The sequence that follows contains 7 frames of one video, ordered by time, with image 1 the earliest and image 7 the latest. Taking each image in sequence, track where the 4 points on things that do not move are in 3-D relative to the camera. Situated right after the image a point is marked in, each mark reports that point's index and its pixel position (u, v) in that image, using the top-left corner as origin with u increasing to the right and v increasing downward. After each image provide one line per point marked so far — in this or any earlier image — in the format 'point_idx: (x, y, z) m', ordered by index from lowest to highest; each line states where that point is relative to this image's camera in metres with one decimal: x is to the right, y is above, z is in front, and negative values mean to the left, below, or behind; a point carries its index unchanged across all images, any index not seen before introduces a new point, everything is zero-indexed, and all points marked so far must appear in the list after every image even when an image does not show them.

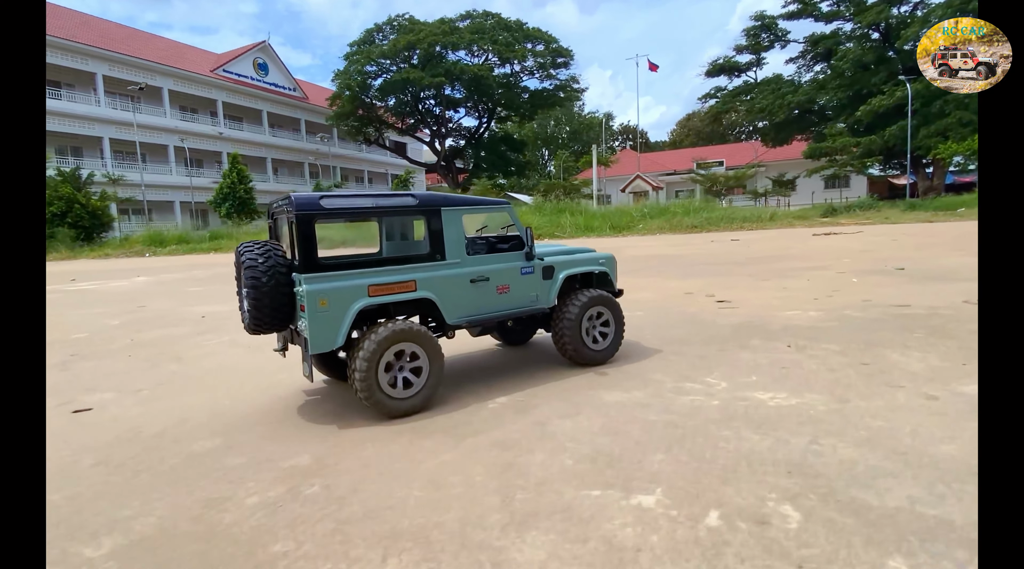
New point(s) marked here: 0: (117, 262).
0: (-11.1, +0.6, +16.3) m
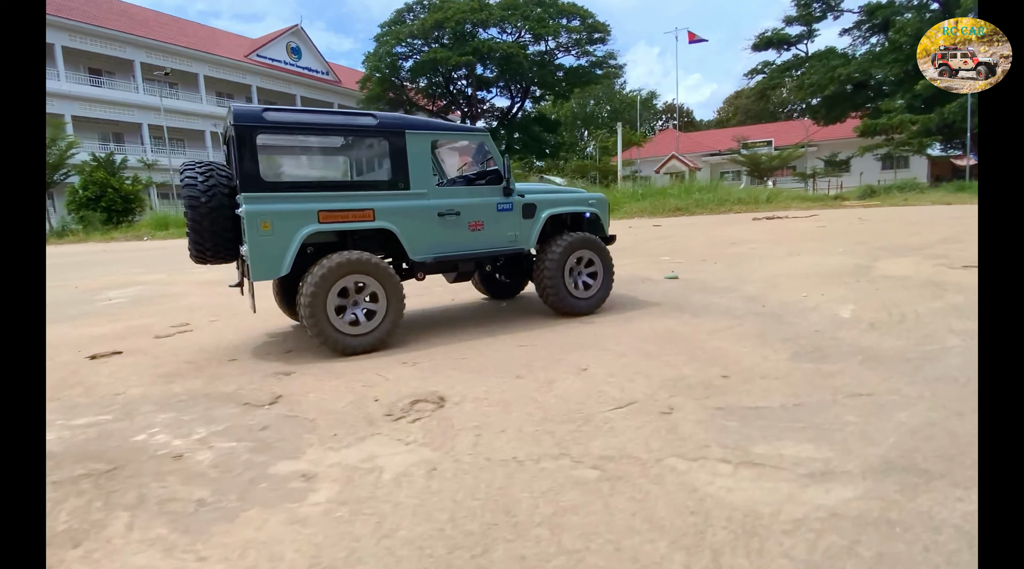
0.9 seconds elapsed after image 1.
0: (-10.7, +1.1, +16.5) m
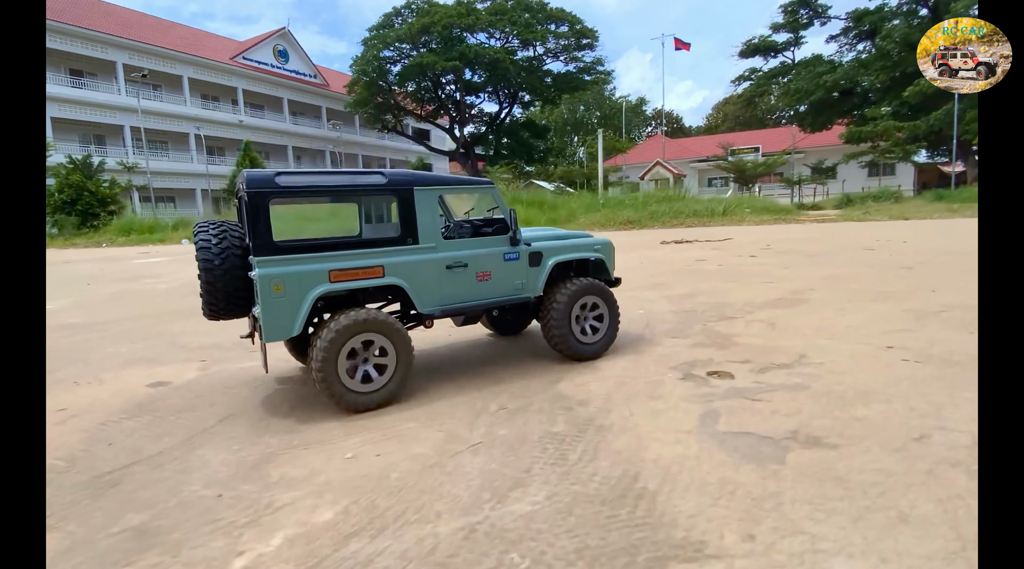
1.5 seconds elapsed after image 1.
0: (-11.0, +0.9, +16.1) m
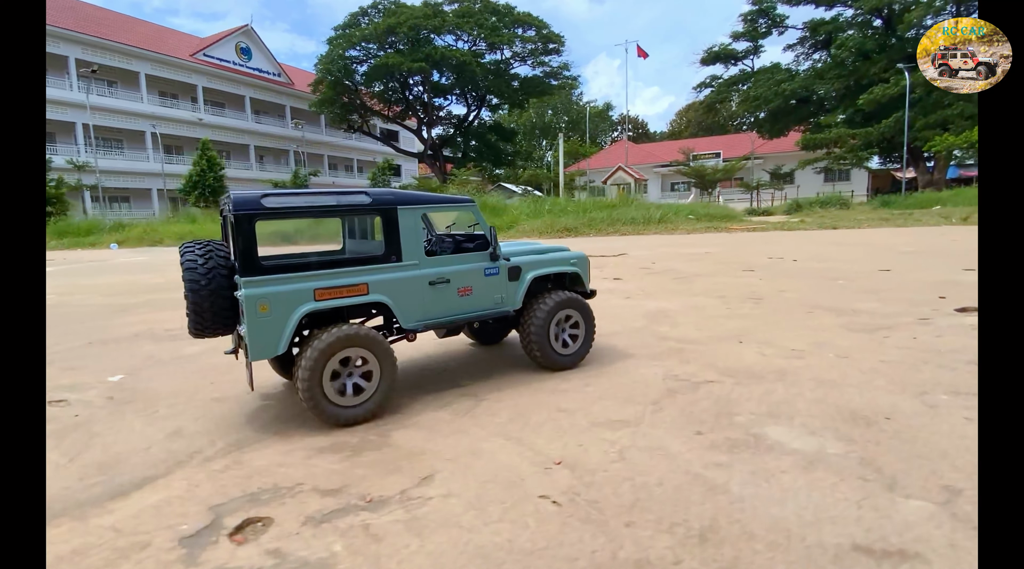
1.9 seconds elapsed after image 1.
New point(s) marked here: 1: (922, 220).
0: (-11.7, +0.8, +15.5) m
1: (+13.1, +2.0, +18.4) m
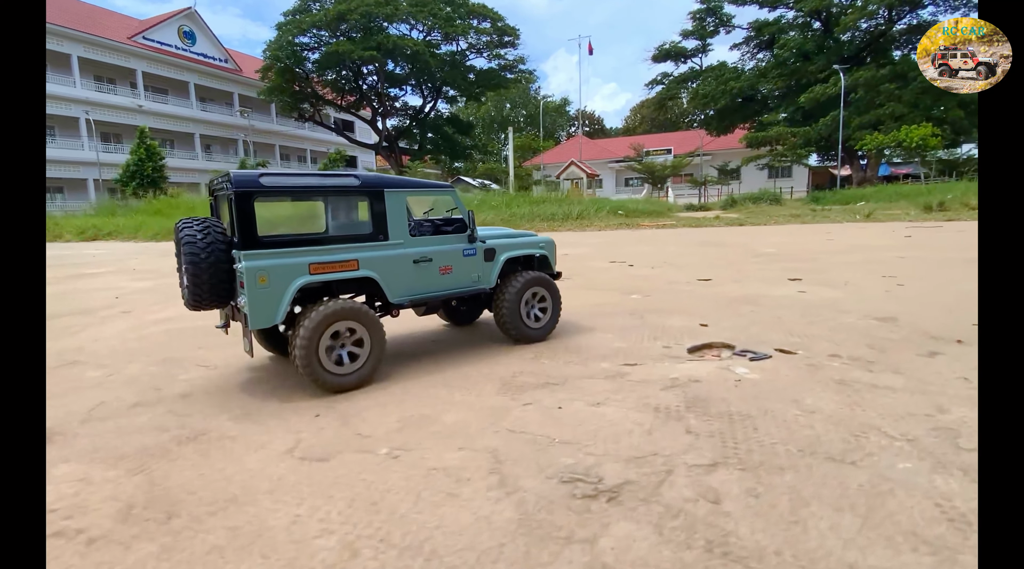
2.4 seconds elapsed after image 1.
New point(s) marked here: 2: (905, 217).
0: (-12.4, +0.9, +14.5) m
1: (+12.0, +2.4, +19.6) m
2: (+11.7, +2.0, +17.1) m
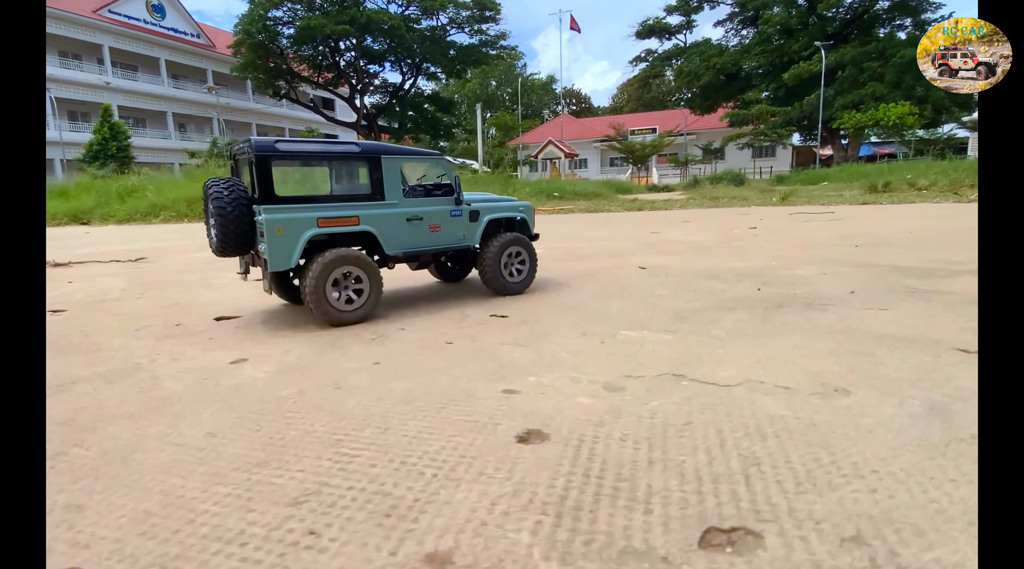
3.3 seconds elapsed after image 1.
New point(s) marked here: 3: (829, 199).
0: (-12.6, +1.3, +14.2) m
1: (+11.6, +3.2, +20.1) m
2: (+11.4, +2.7, +17.7) m
3: (+9.5, +2.5, +16.9) m
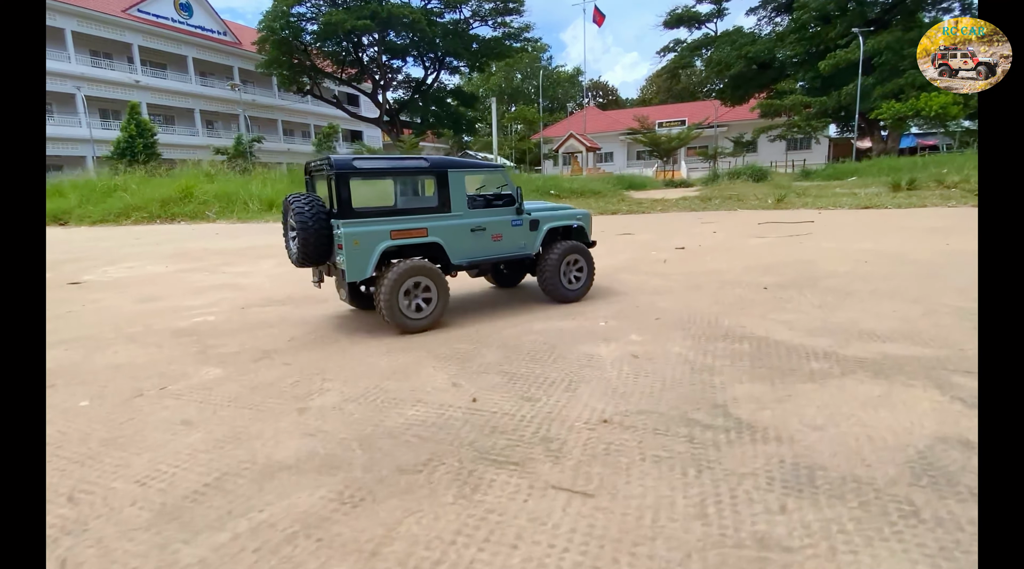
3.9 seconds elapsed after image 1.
0: (-12.2, +1.4, +14.7) m
1: (+12.2, +3.4, +19.7) m
2: (+11.9, +2.9, +17.2) m
3: (+10.0, +2.6, +16.6) m
